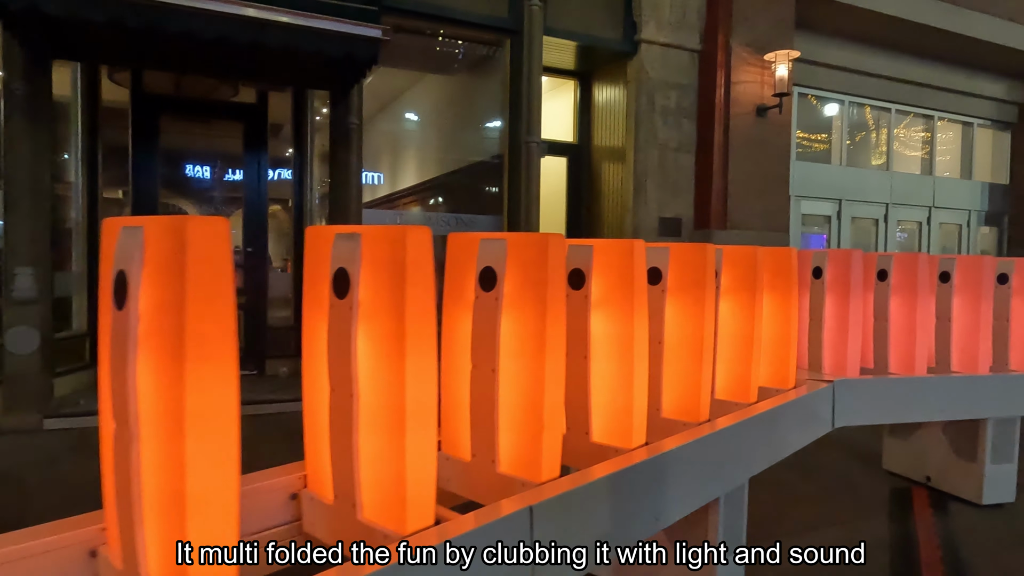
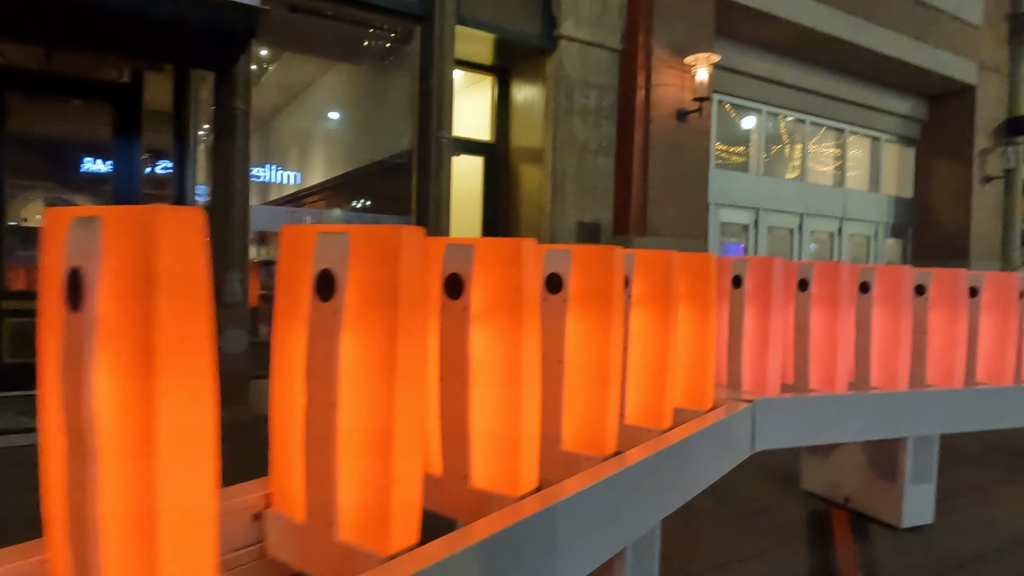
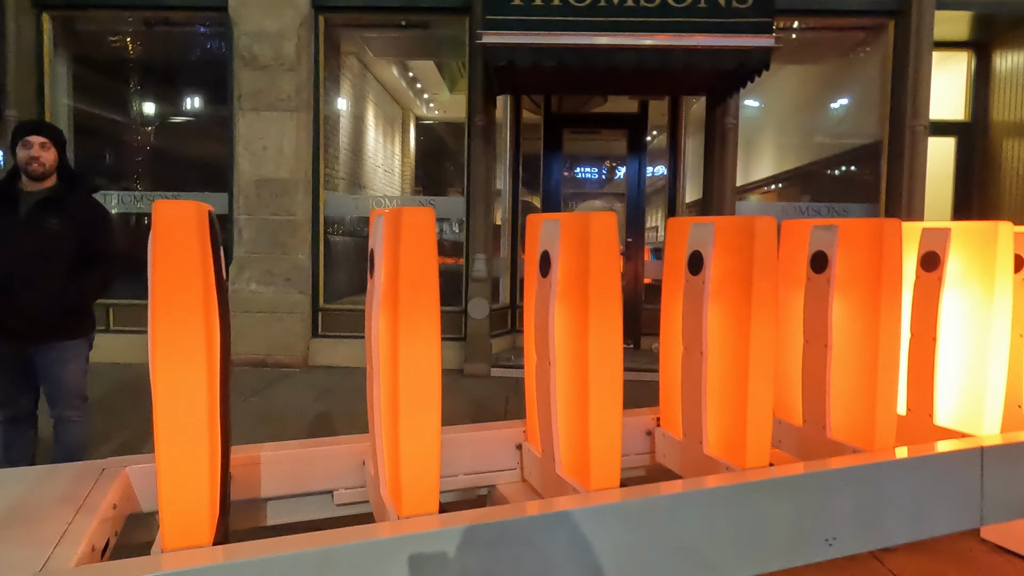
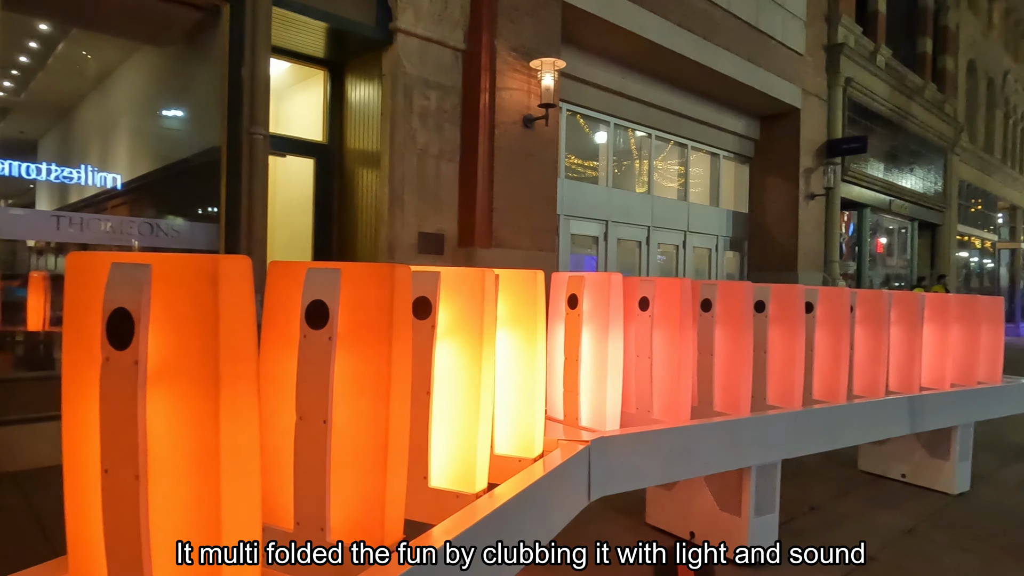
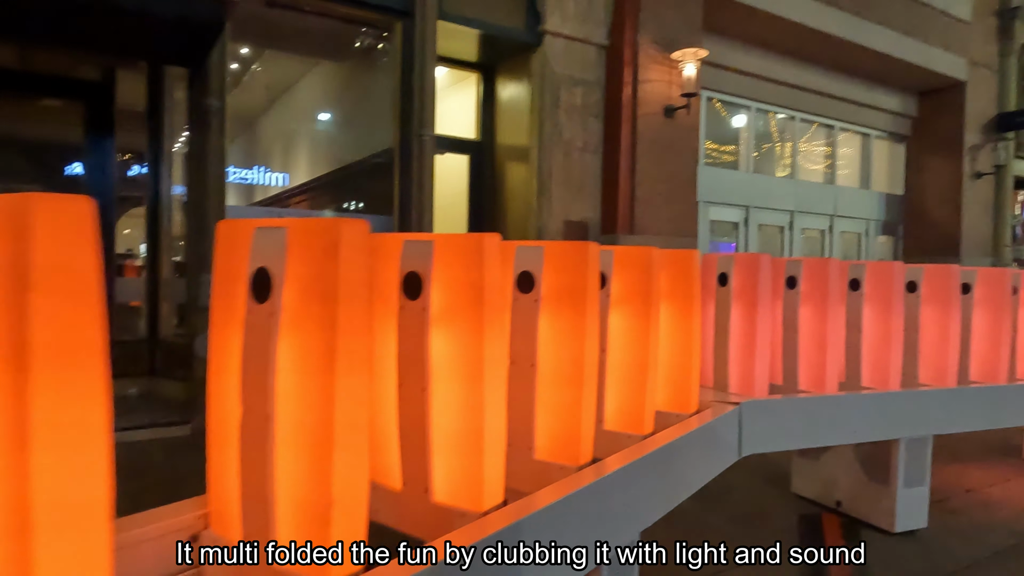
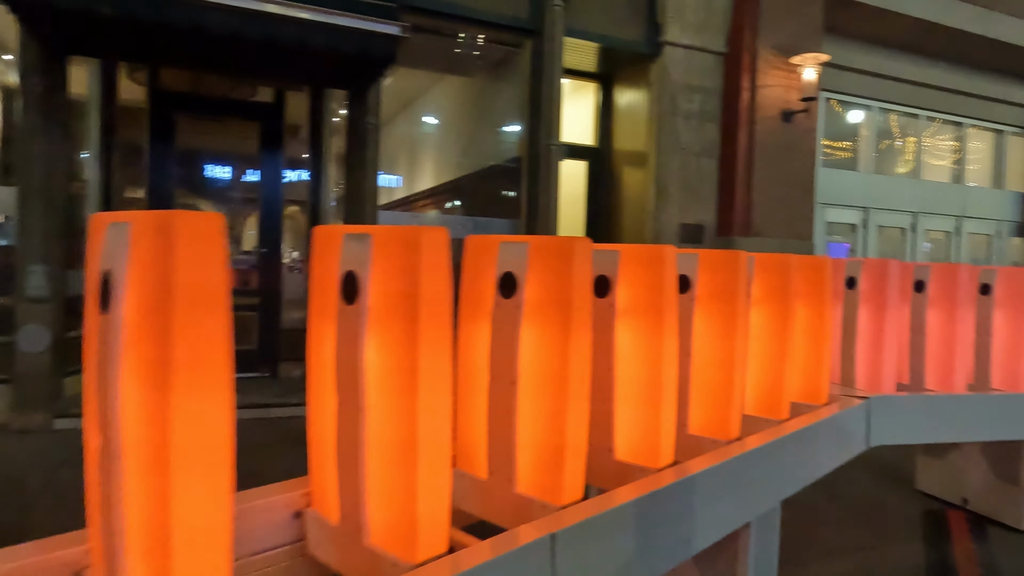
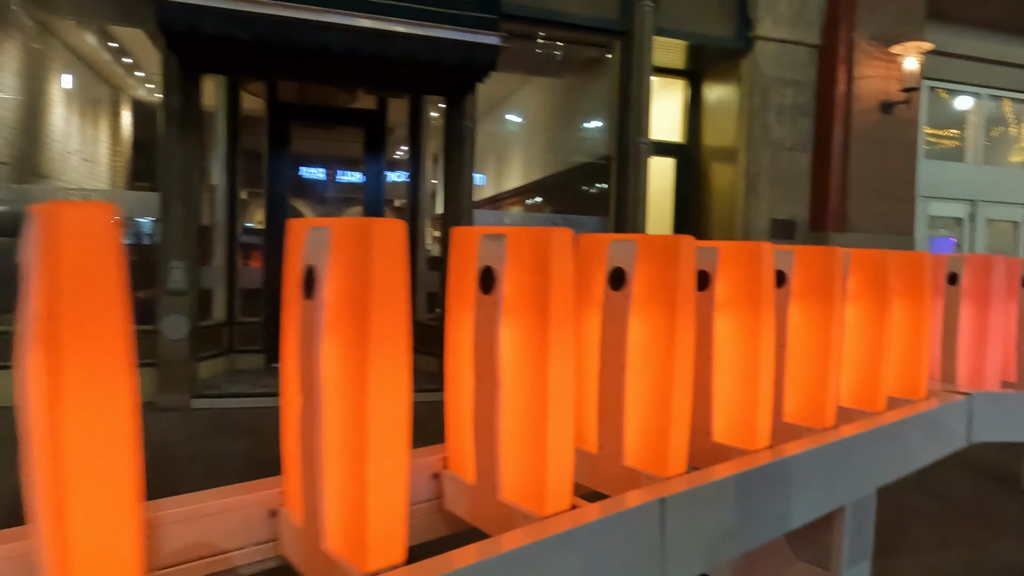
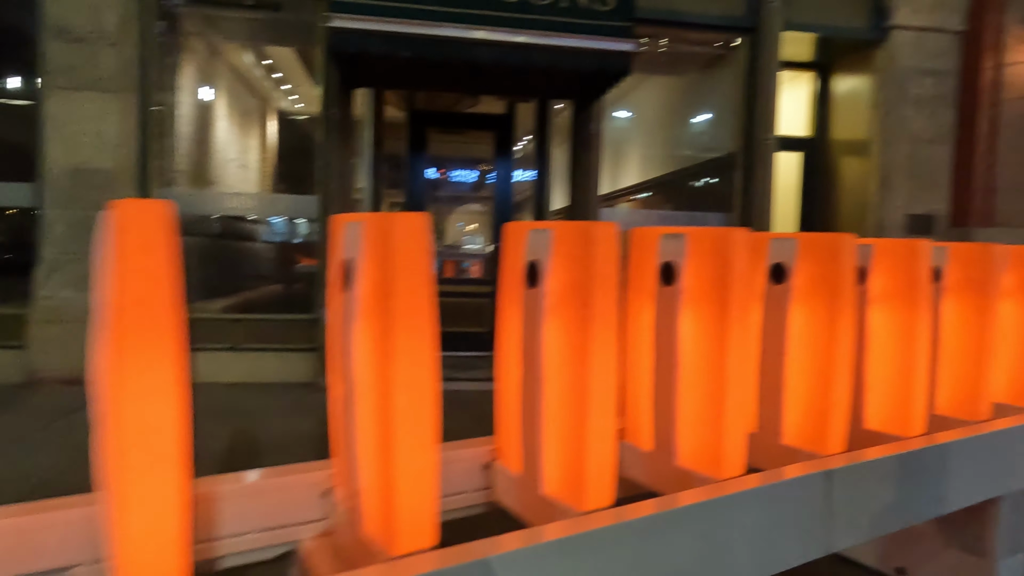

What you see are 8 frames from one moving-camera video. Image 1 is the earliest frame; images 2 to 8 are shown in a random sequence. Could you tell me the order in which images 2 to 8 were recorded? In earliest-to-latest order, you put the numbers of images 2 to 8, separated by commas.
5, 4, 2, 6, 7, 8, 3
